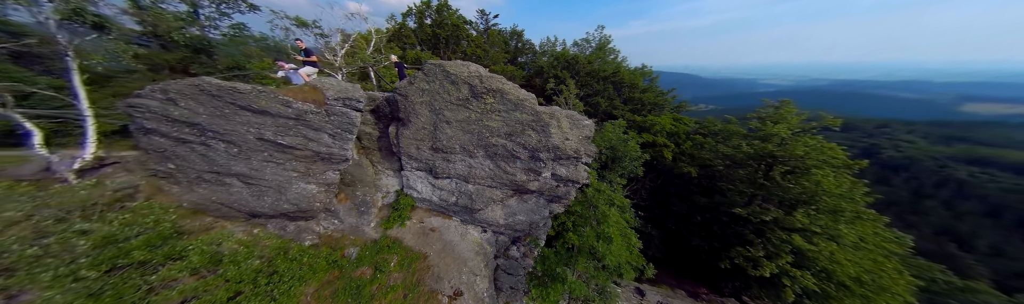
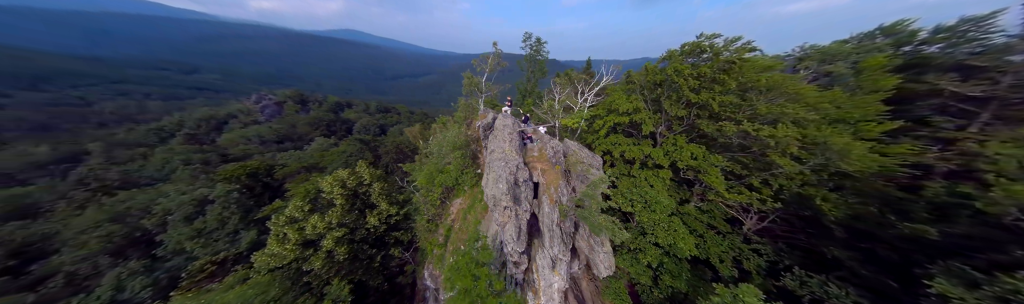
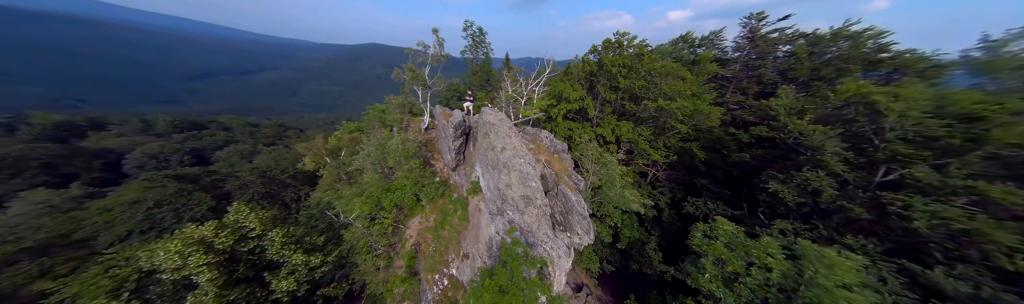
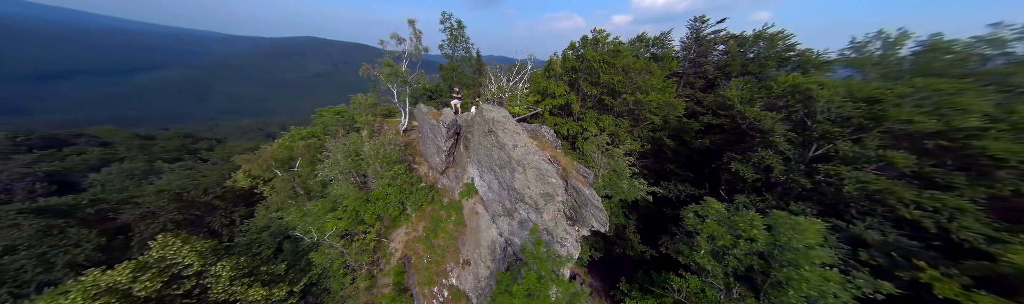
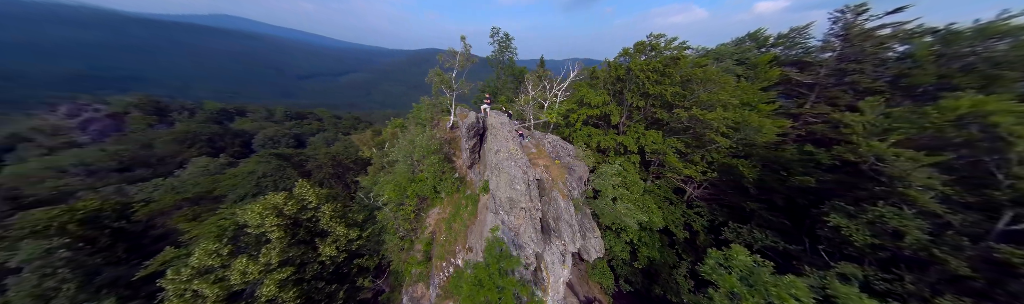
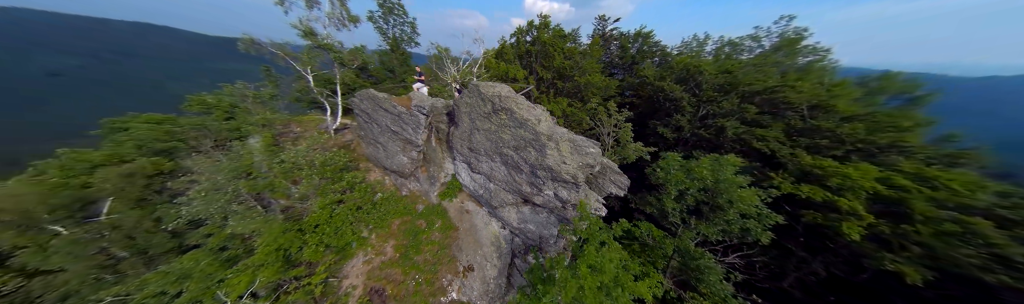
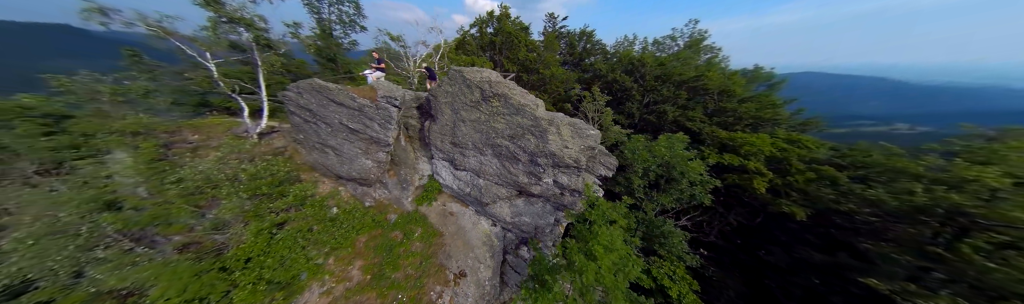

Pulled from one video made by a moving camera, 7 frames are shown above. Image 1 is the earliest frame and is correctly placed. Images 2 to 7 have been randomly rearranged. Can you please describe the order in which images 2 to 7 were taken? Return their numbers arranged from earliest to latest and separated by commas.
7, 6, 4, 3, 5, 2
